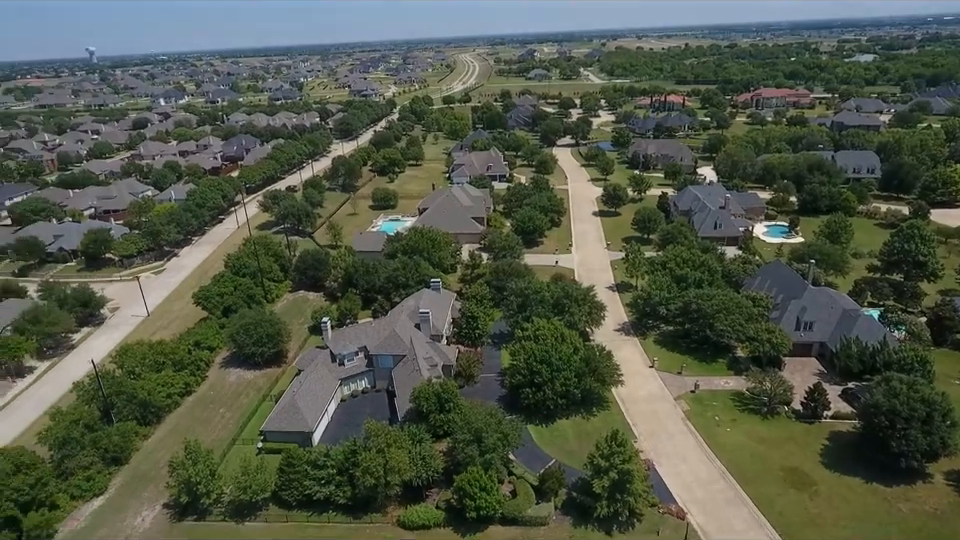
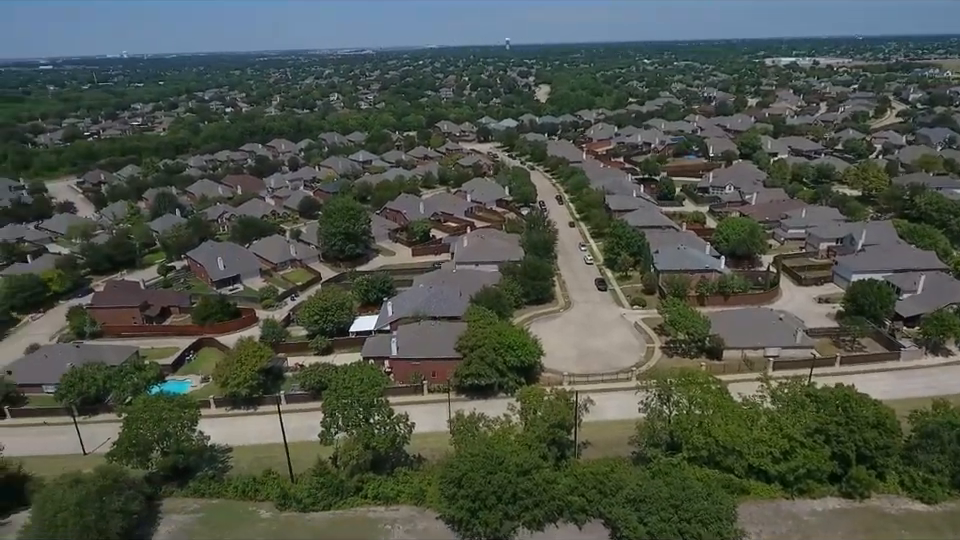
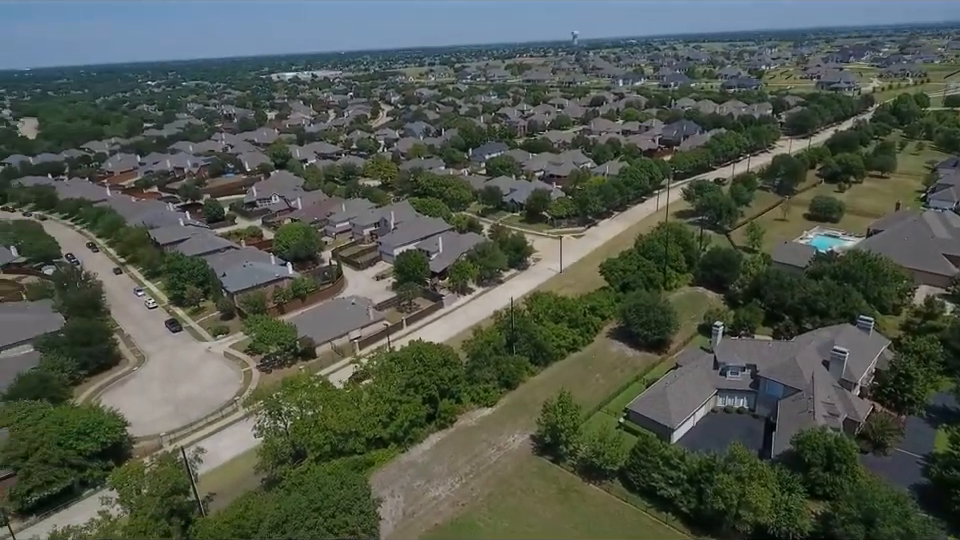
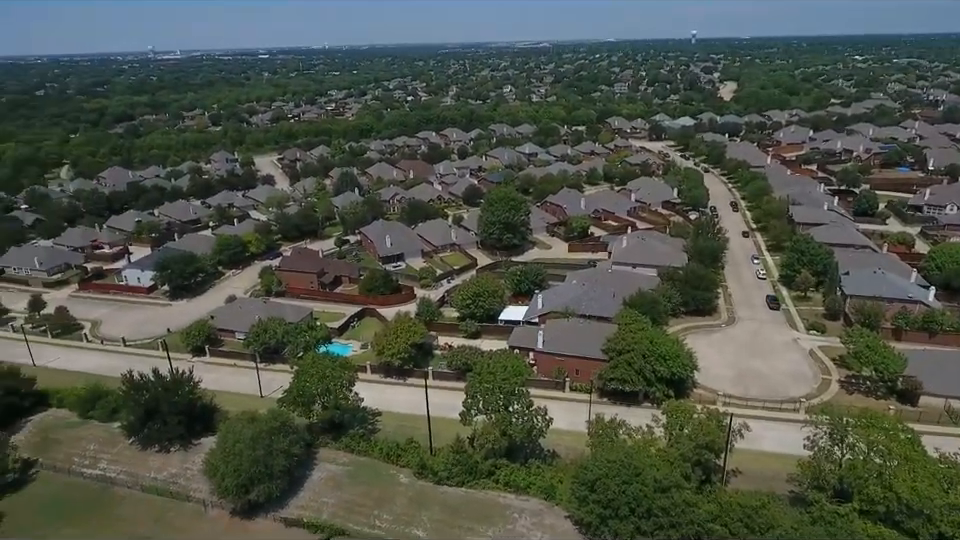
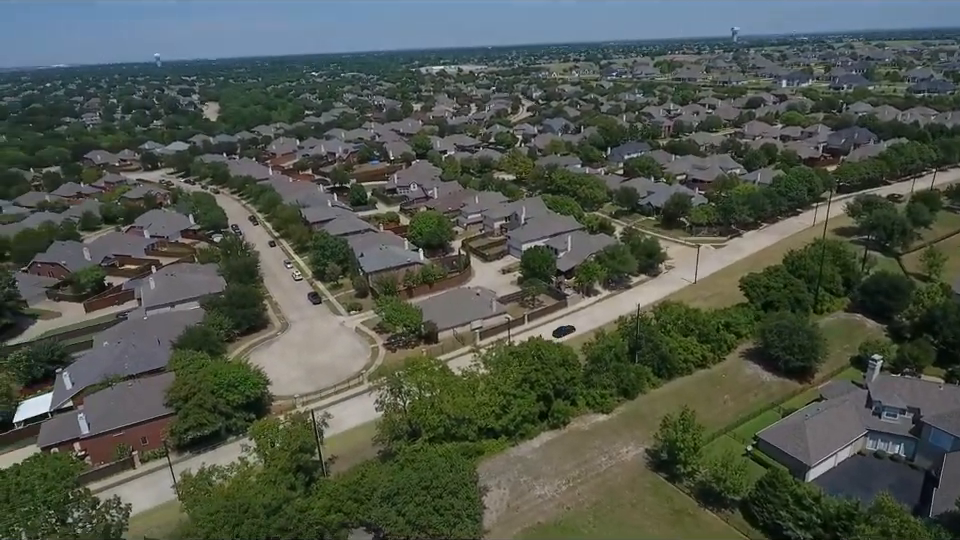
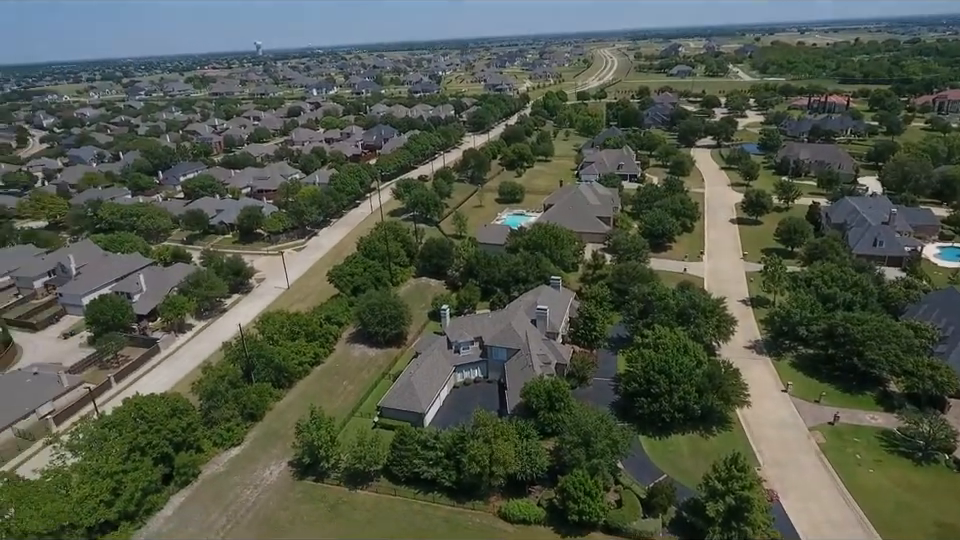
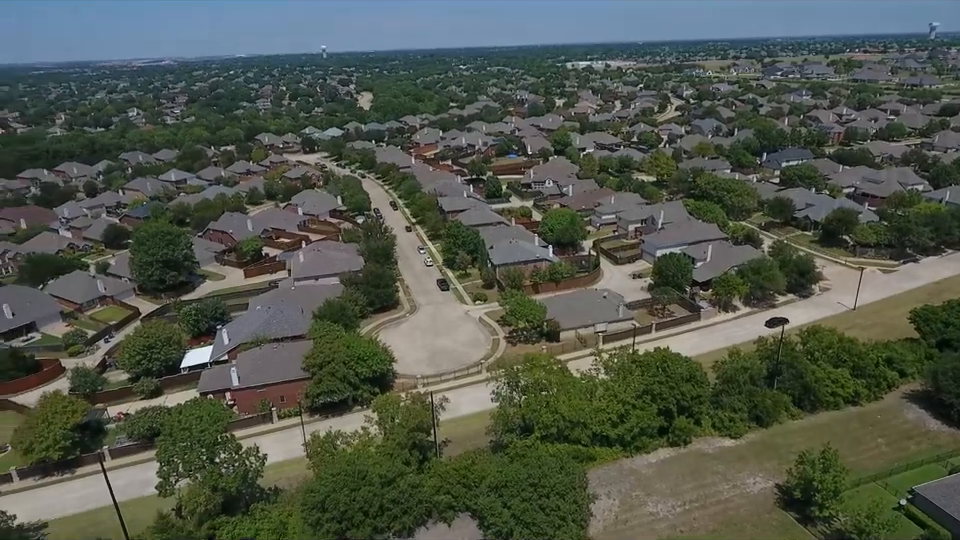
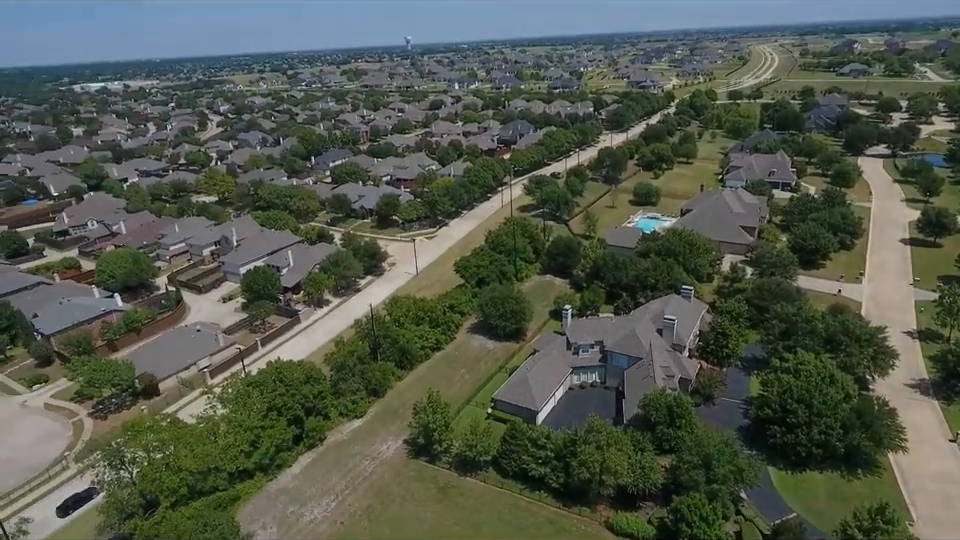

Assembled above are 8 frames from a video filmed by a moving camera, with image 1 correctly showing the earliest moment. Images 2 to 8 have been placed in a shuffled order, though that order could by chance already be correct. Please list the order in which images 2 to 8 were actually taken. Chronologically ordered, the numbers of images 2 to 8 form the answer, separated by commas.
6, 8, 3, 5, 7, 2, 4
